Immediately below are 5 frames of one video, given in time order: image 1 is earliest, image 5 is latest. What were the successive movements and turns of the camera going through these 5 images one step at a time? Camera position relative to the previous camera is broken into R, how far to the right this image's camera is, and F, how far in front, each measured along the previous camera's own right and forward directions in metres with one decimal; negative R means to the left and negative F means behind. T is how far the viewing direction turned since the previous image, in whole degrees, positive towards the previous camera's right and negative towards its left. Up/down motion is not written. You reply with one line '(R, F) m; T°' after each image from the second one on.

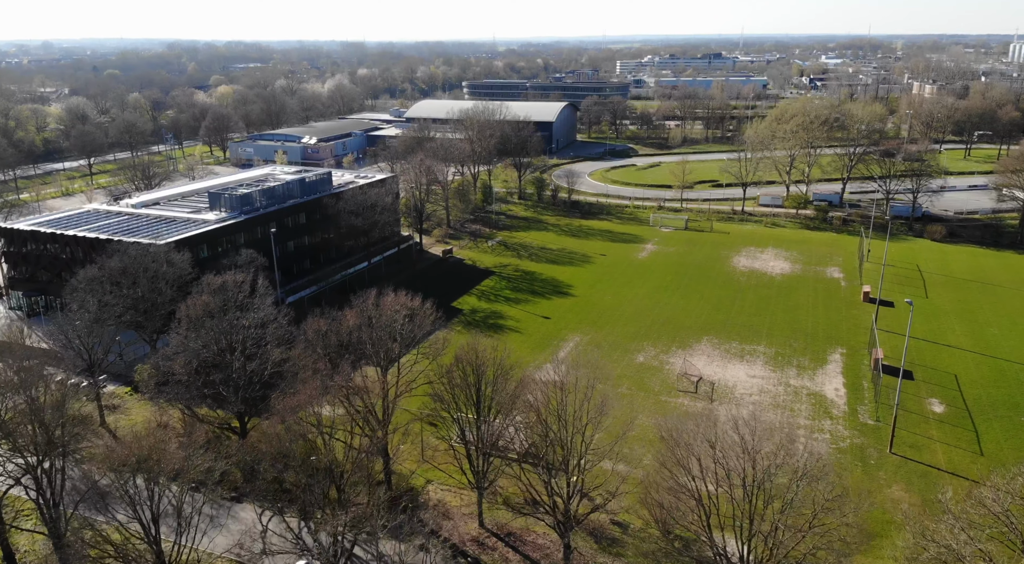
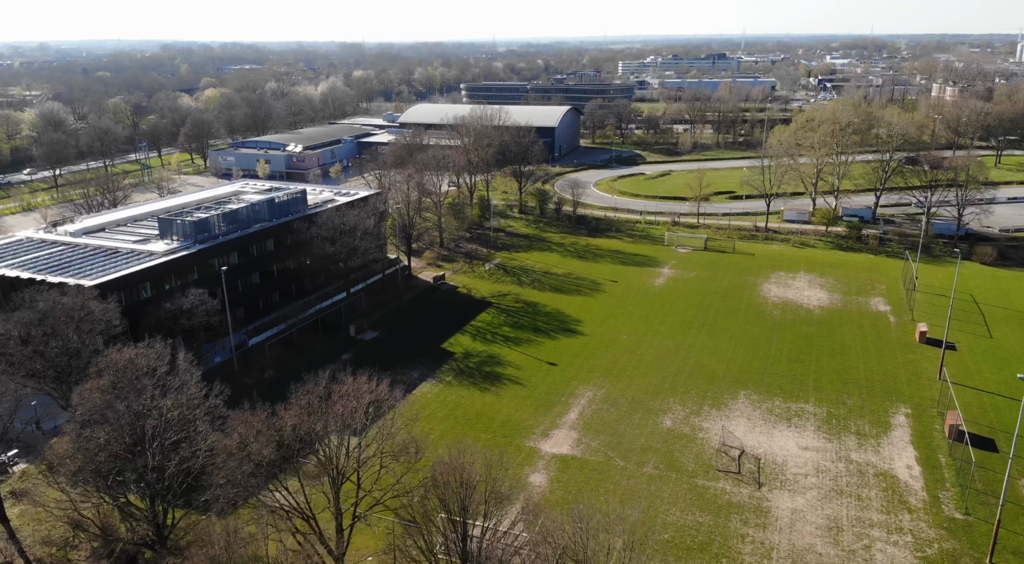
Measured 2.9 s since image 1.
(0.0, +6.3) m; 0°
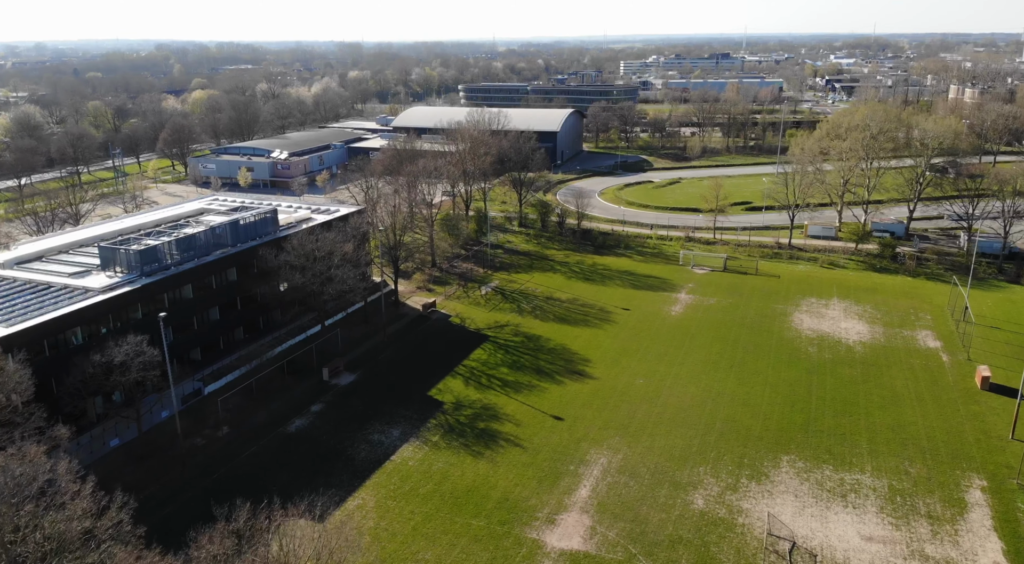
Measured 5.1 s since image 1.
(+0.1, +5.4) m; 0°
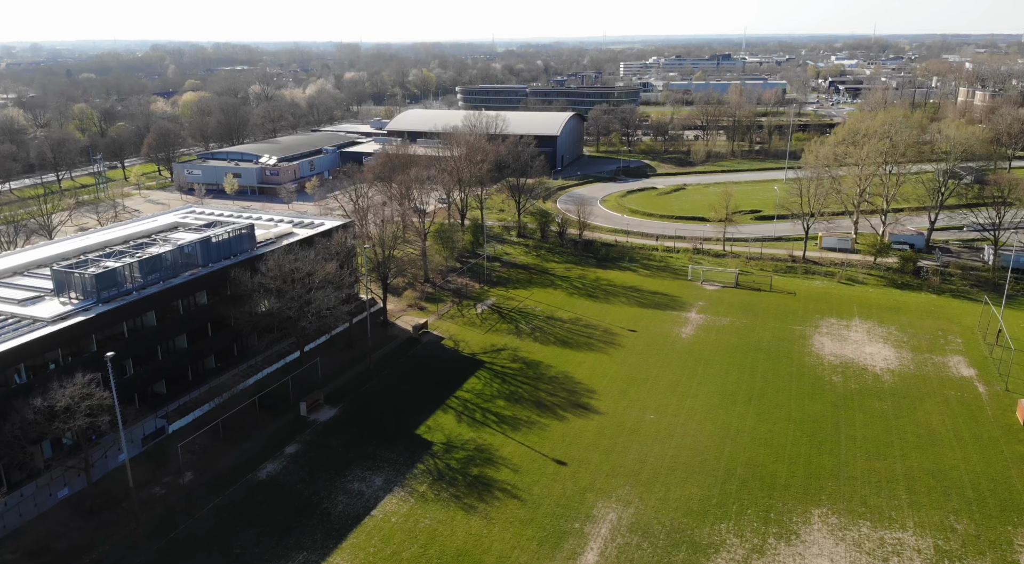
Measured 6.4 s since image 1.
(+0.1, +3.2) m; 0°
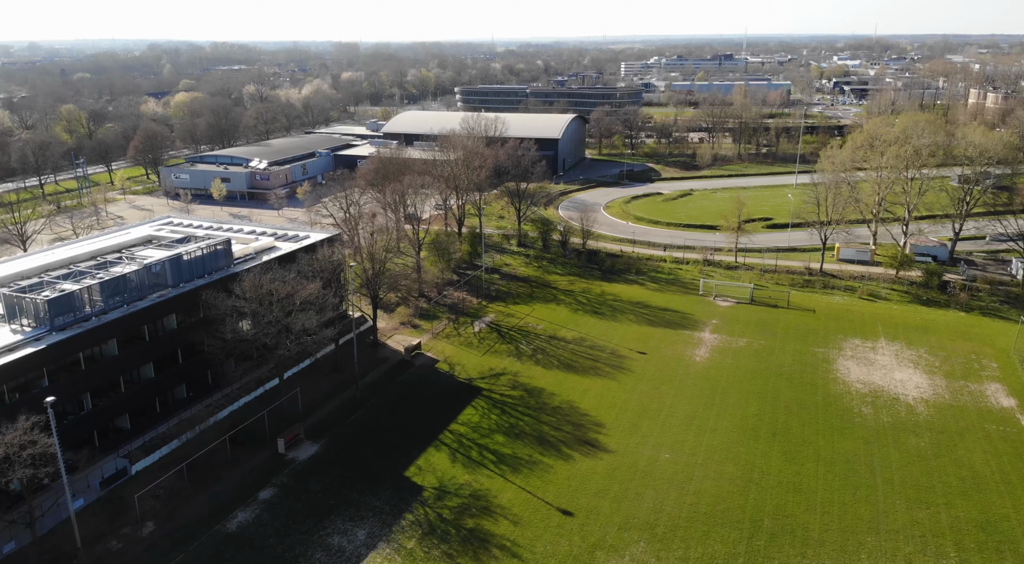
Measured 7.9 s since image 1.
(0.0, +3.0) m; 0°
